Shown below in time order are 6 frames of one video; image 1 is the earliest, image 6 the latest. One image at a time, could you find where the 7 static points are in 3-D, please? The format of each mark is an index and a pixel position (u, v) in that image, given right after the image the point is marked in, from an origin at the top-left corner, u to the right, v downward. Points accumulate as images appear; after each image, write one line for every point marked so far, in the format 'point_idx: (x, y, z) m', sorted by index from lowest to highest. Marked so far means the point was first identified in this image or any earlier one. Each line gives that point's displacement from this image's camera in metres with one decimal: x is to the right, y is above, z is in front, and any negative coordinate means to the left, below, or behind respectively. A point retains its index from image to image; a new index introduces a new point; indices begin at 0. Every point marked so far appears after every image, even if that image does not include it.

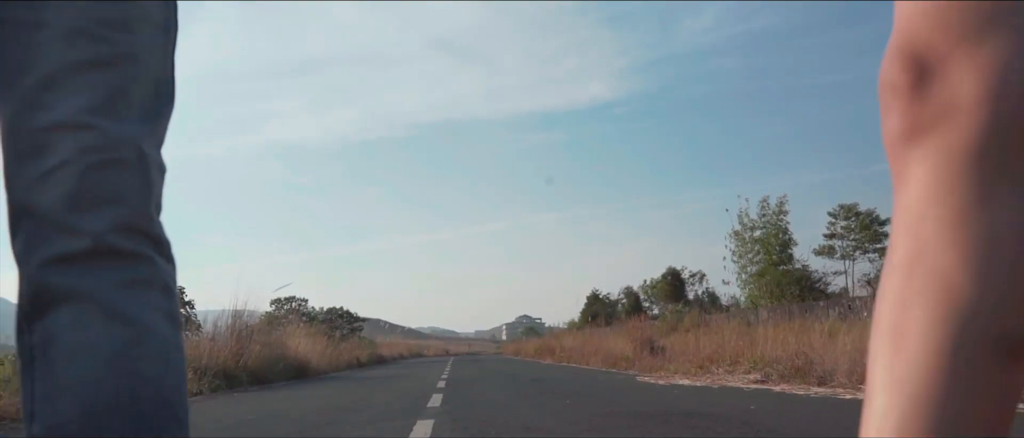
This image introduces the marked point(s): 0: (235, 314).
0: (-4.6, -1.6, +14.4) m
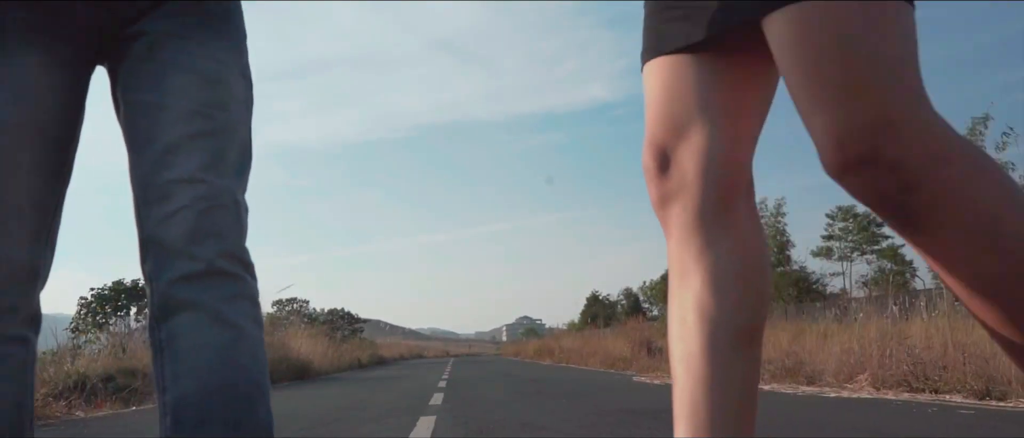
0: (-4.6, -1.6, +14.7) m
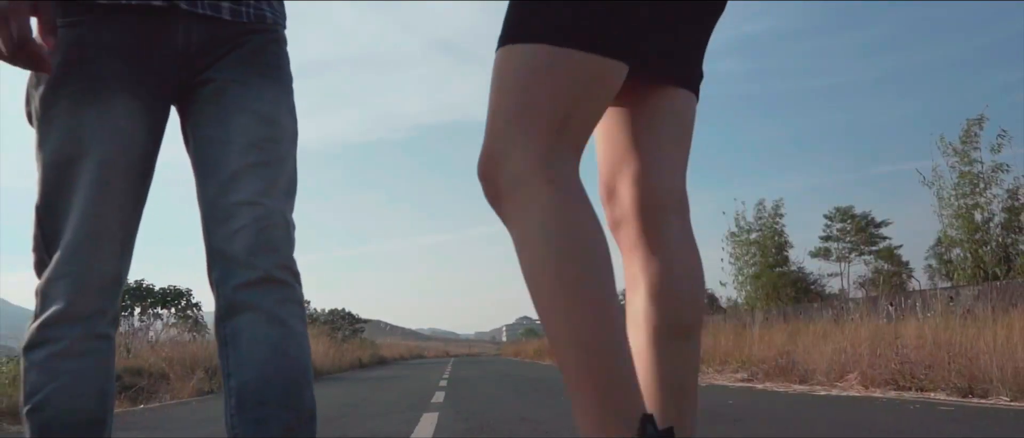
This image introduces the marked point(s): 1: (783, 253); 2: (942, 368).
0: (-4.6, -1.6, +14.9) m
1: (+5.7, -0.7, +18.3) m
2: (+2.9, -1.0, +5.9) m
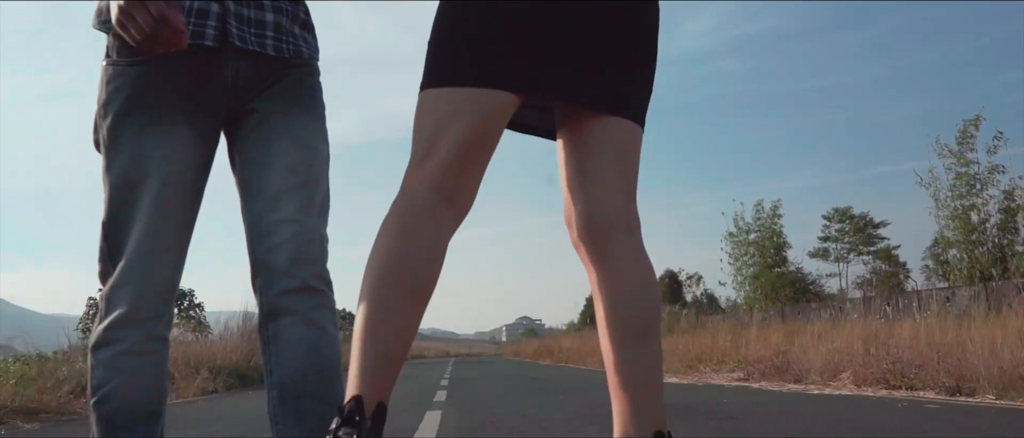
0: (-4.6, -1.7, +15.0) m
1: (+5.7, -0.7, +18.5) m
2: (+2.9, -1.0, +6.0) m
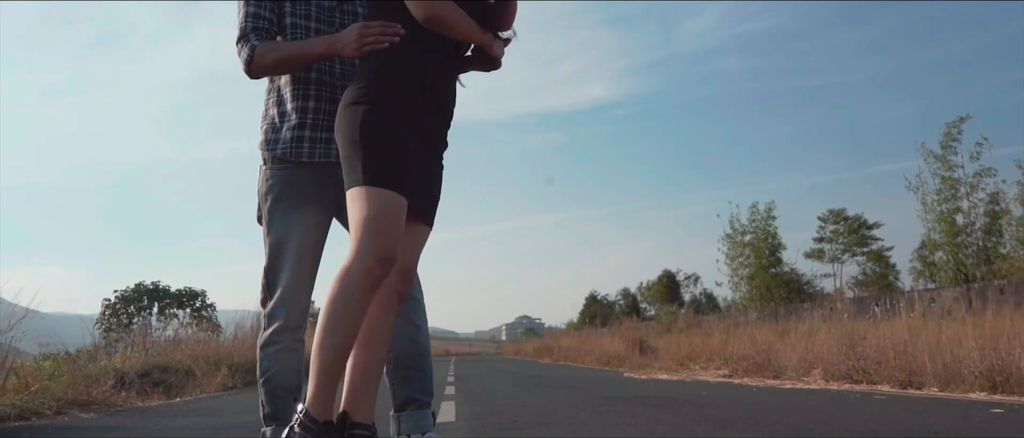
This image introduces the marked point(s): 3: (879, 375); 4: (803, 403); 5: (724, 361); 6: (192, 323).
0: (-4.6, -1.7, +15.7) m
1: (+5.7, -0.8, +19.2) m
2: (+2.9, -1.1, +6.7) m
3: (+2.8, -1.2, +6.7) m
4: (+2.0, -1.3, +5.9) m
5: (+2.8, -1.8, +11.4) m
6: (-5.2, -1.7, +14.1) m
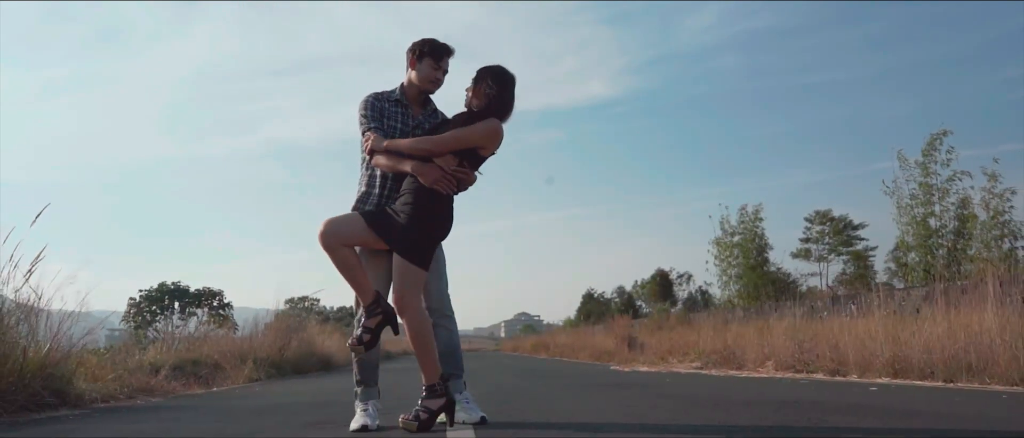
0: (-4.6, -1.8, +17.0) m
1: (+5.7, -0.9, +20.4) m
2: (+2.9, -1.3, +8.0) m
3: (+2.8, -1.3, +8.0) m
4: (+1.9, -1.4, +7.2) m
5: (+2.7, -2.0, +12.7) m
6: (-5.2, -1.8, +15.4) m
